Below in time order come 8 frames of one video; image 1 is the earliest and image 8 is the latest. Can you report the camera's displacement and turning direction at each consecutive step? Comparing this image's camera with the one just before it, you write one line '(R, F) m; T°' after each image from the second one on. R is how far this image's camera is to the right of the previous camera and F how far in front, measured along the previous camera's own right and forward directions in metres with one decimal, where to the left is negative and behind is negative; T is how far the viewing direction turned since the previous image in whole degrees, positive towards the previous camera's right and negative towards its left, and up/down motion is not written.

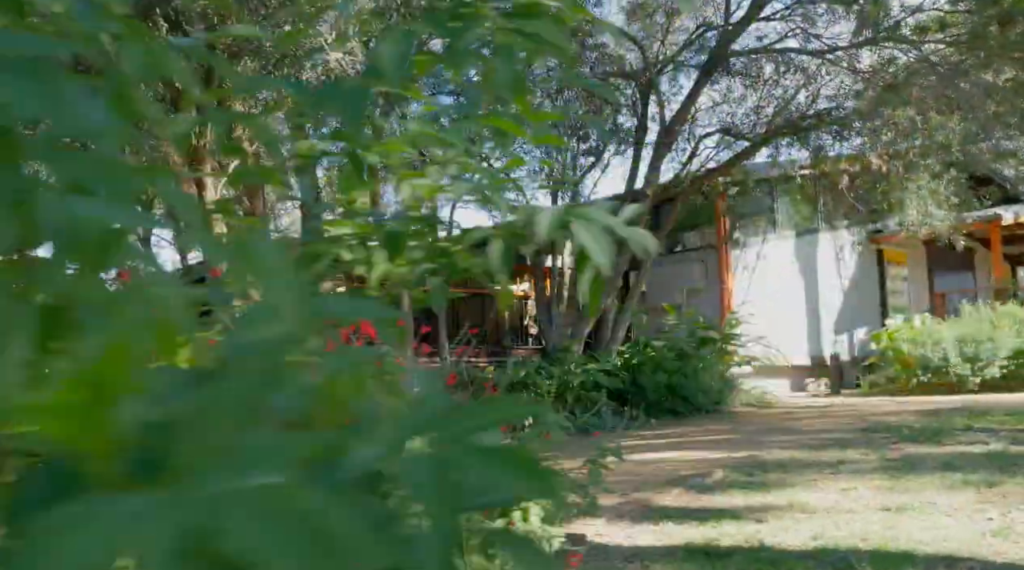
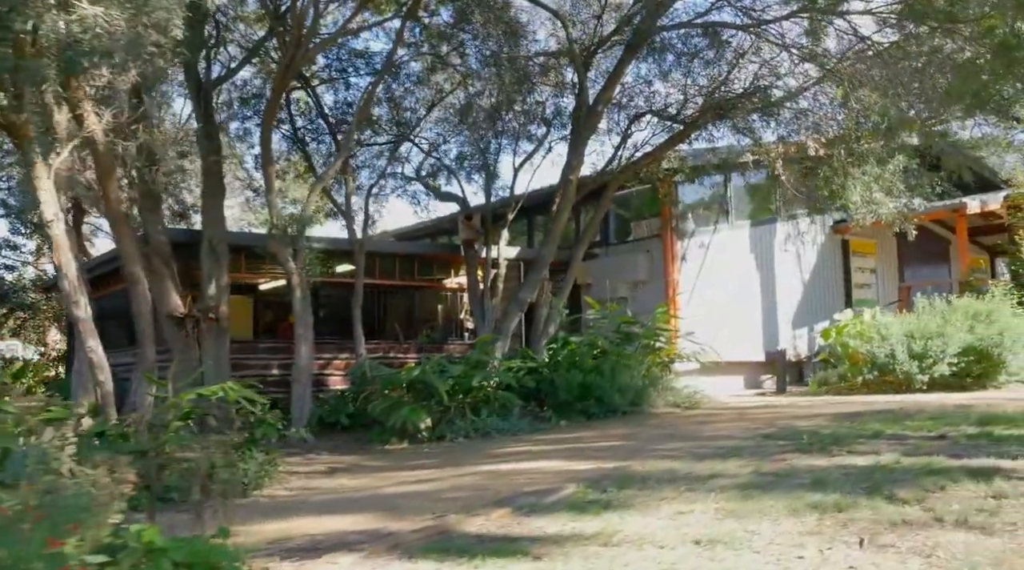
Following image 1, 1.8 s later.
(+1.3, +0.8) m; 0°
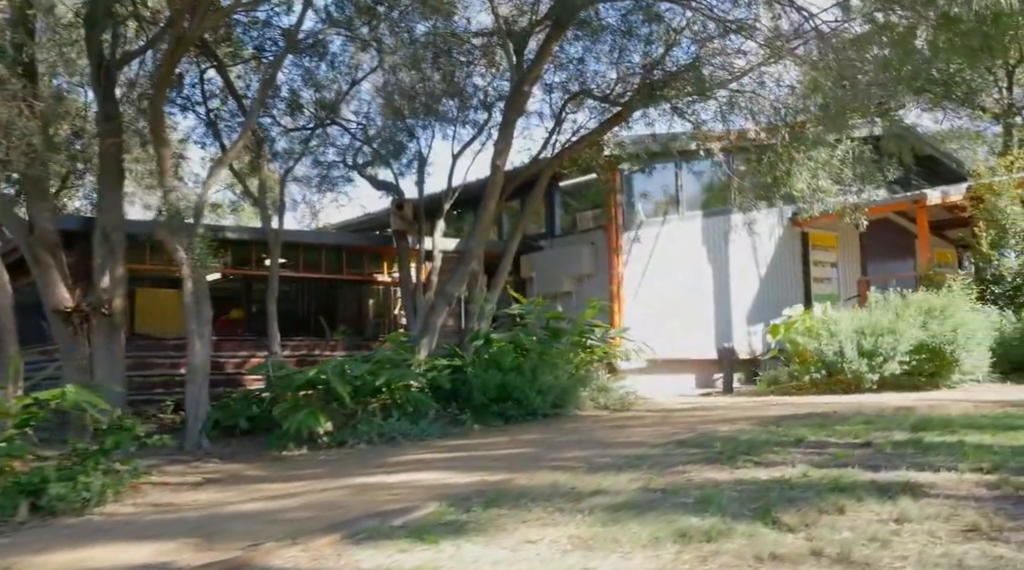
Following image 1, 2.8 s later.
(+0.8, +0.8) m; +1°
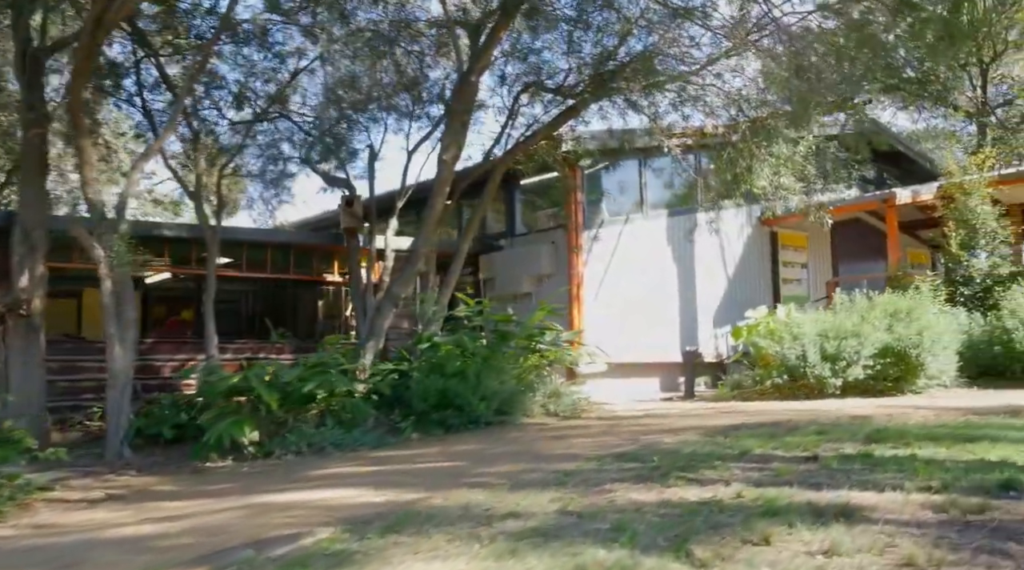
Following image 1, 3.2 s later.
(+0.5, +0.5) m; +1°
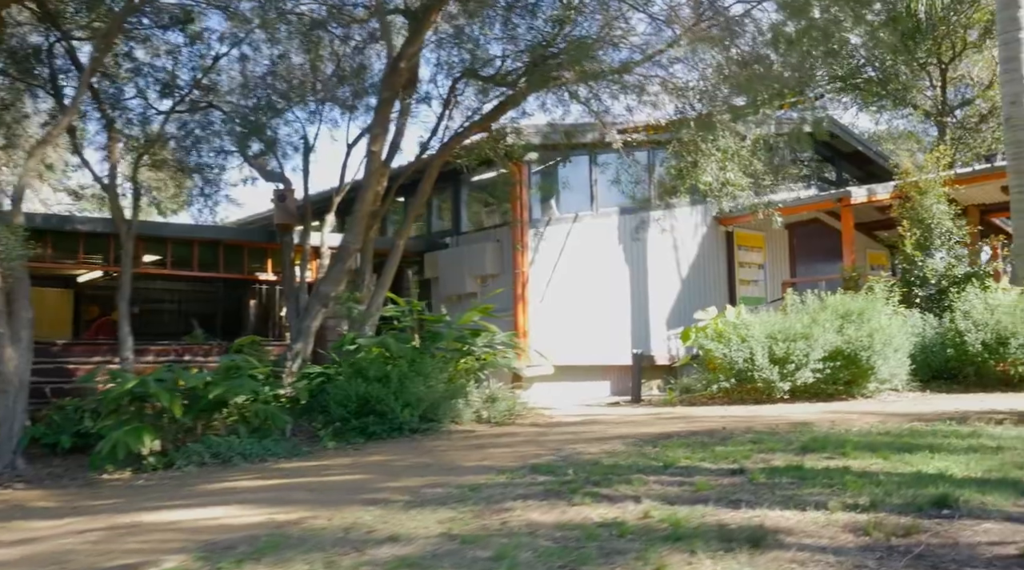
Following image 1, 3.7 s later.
(+0.5, +0.6) m; +2°
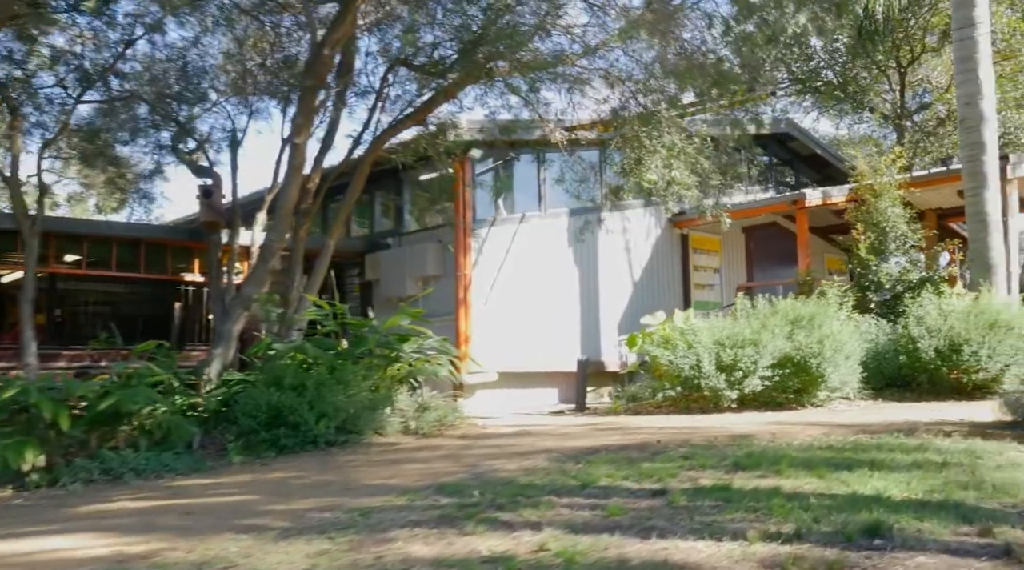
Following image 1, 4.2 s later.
(+0.4, +0.6) m; +2°
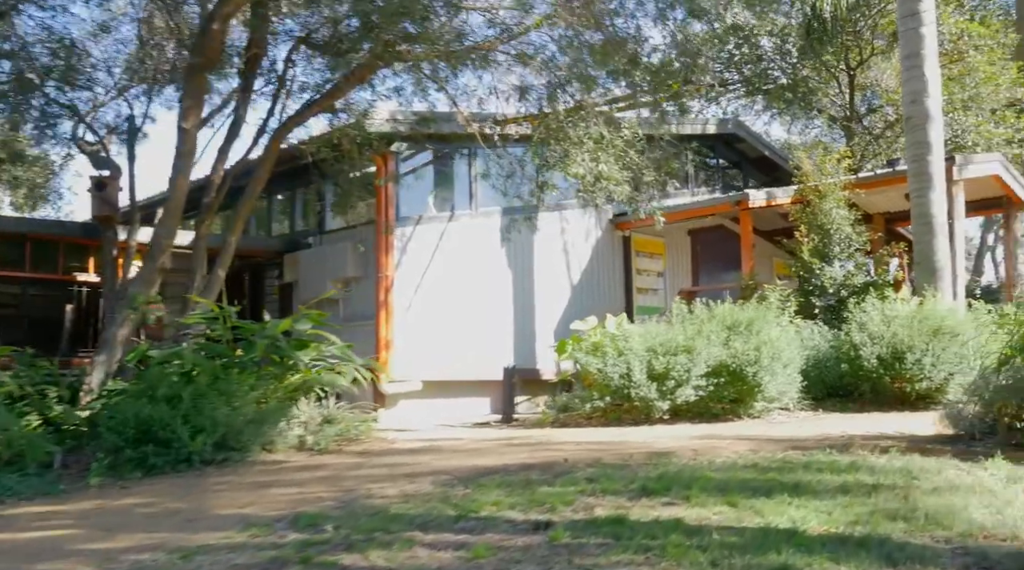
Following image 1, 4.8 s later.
(+0.5, +0.8) m; +2°
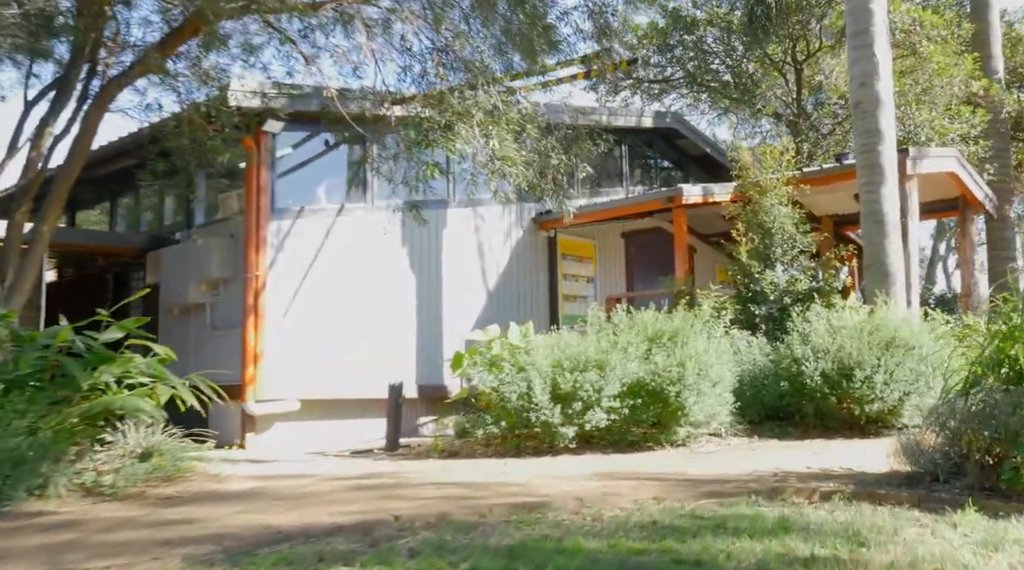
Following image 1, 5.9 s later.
(+0.8, +1.8) m; +3°
